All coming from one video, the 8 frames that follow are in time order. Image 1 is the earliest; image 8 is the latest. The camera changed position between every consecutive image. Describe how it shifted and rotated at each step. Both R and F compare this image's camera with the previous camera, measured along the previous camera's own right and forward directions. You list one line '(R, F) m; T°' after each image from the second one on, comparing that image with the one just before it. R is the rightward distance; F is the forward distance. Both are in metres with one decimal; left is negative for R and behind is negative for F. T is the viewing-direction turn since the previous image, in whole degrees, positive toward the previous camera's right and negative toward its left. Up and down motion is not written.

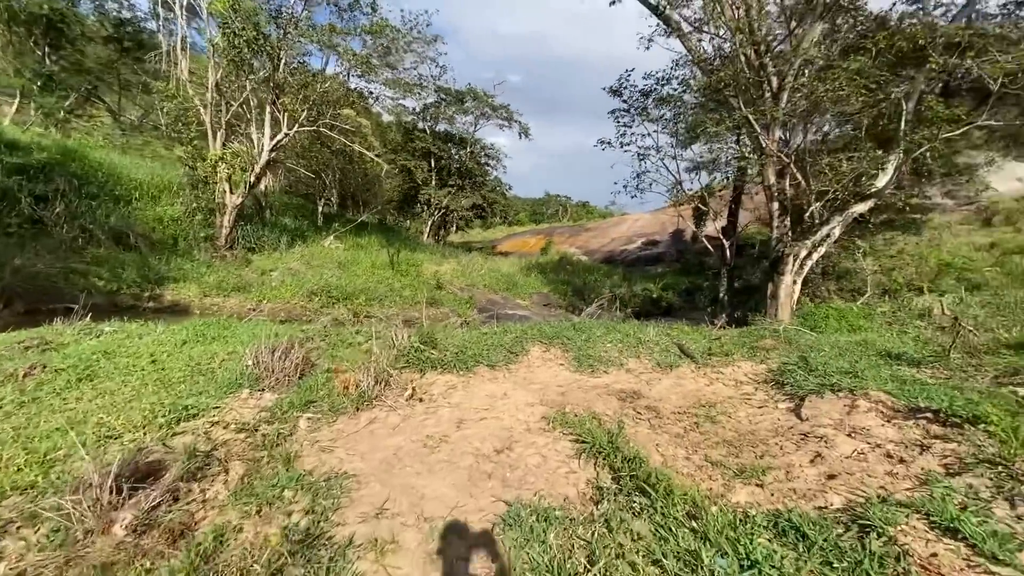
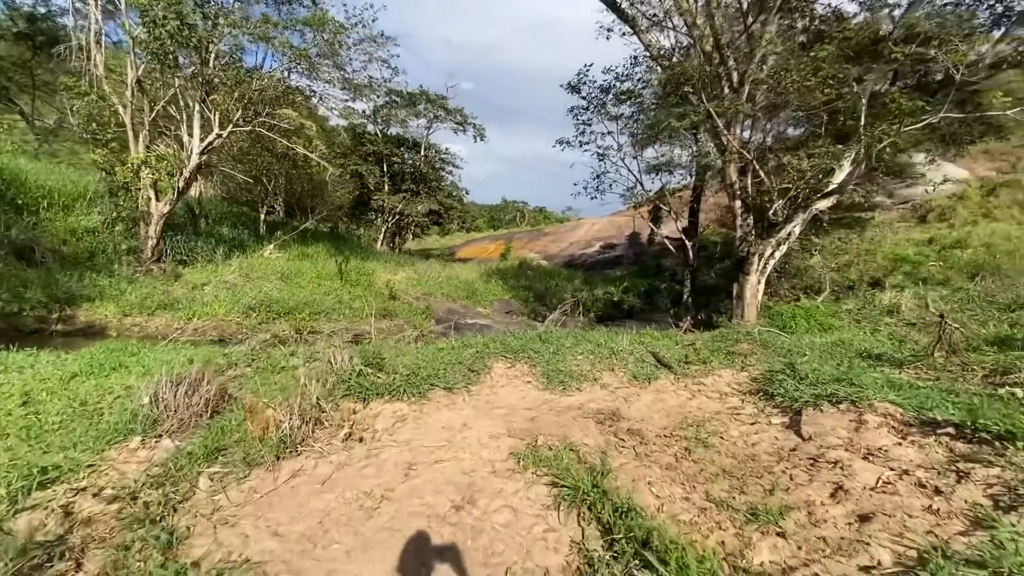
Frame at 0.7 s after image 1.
(0.0, +0.6) m; +5°
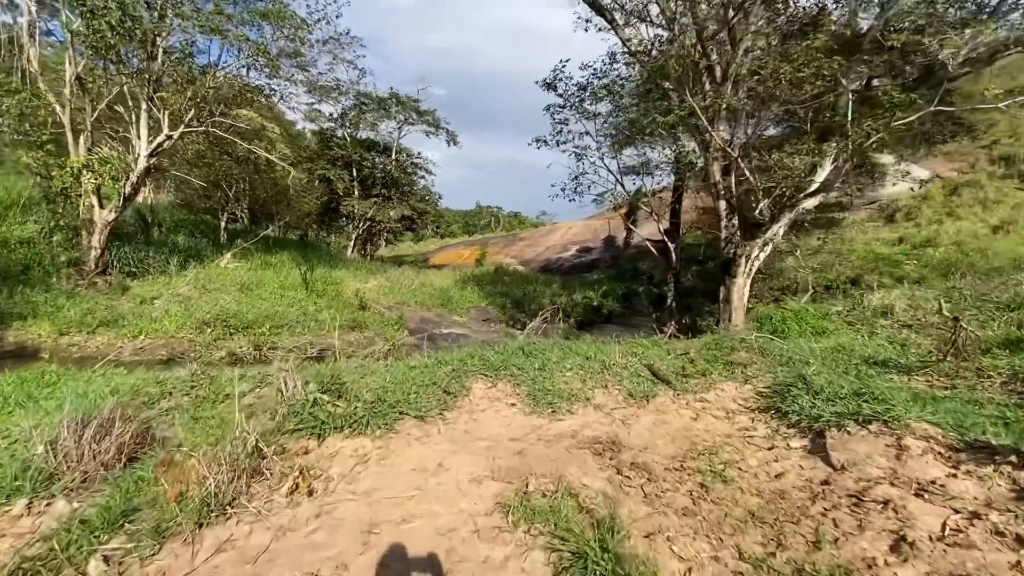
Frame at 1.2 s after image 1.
(0.0, +0.6) m; +3°
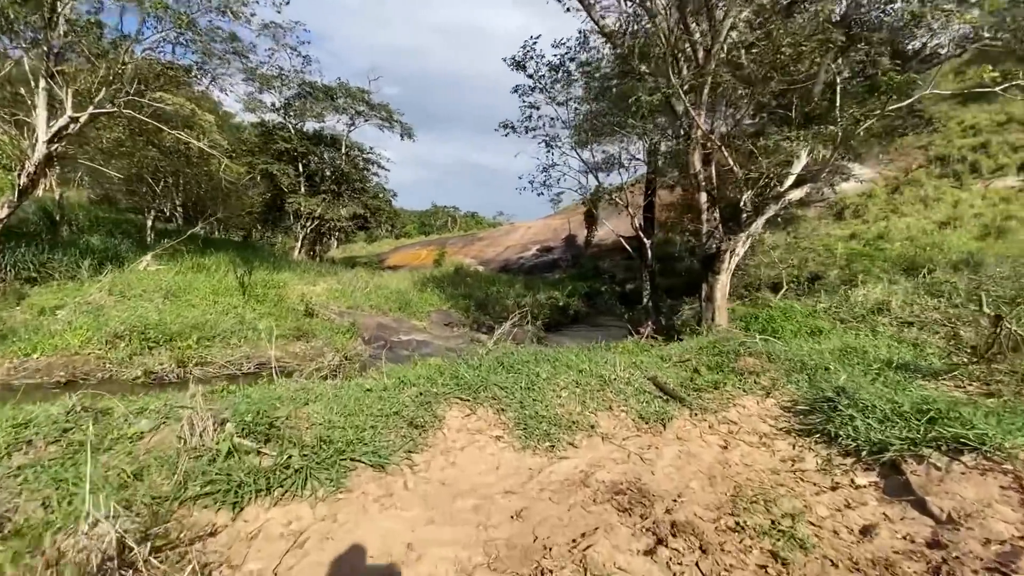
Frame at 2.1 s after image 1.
(-0.2, +0.9) m; +5°
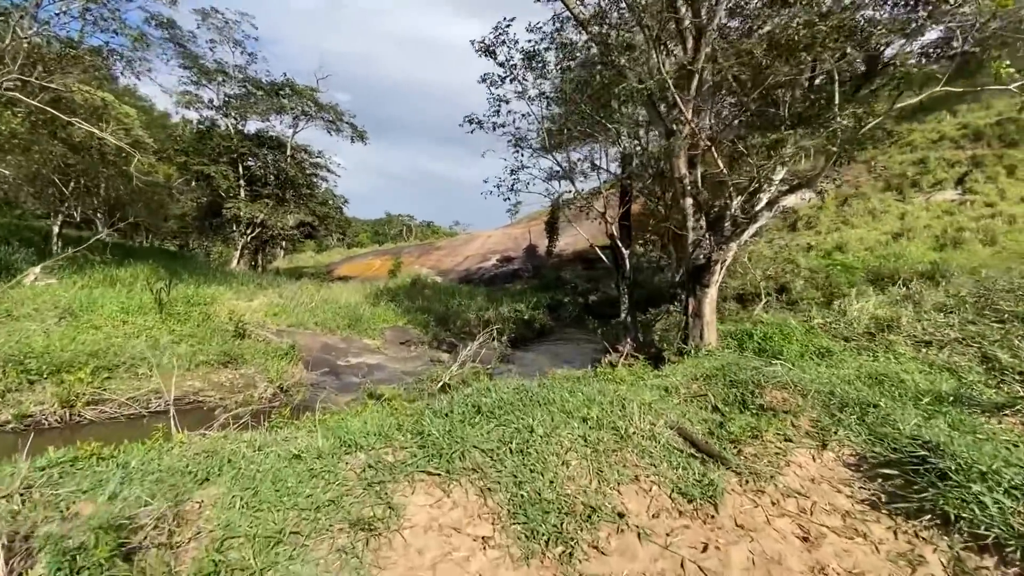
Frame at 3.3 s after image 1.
(-0.2, +1.0) m; +5°
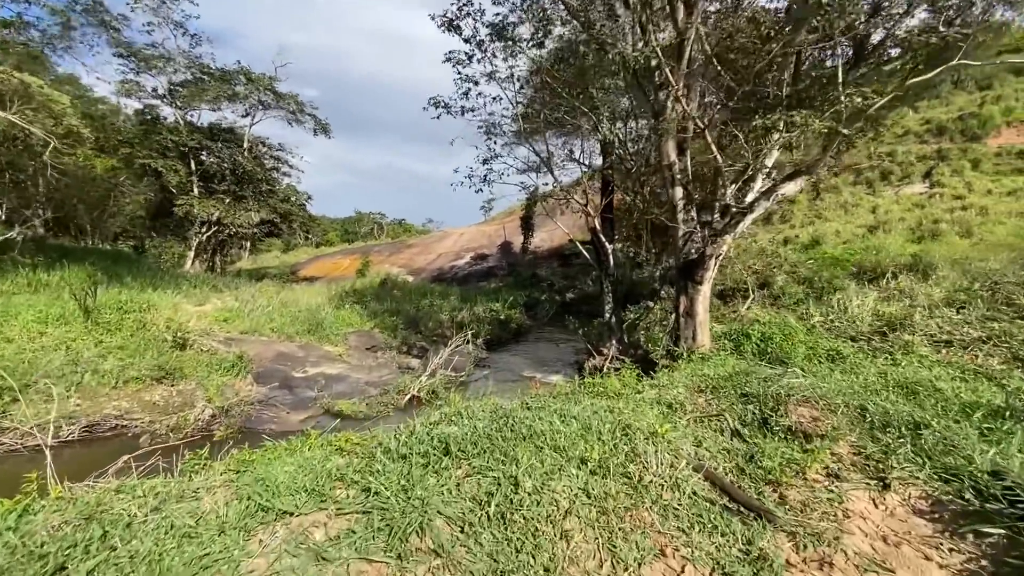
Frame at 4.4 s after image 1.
(0.0, +0.8) m; +3°
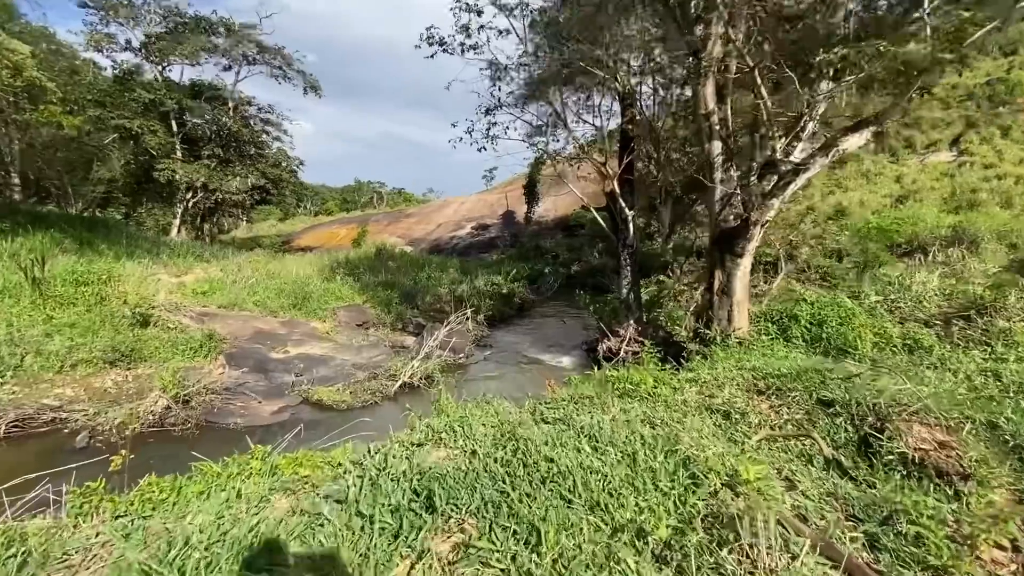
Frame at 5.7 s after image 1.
(-0.1, +1.0) m; 0°
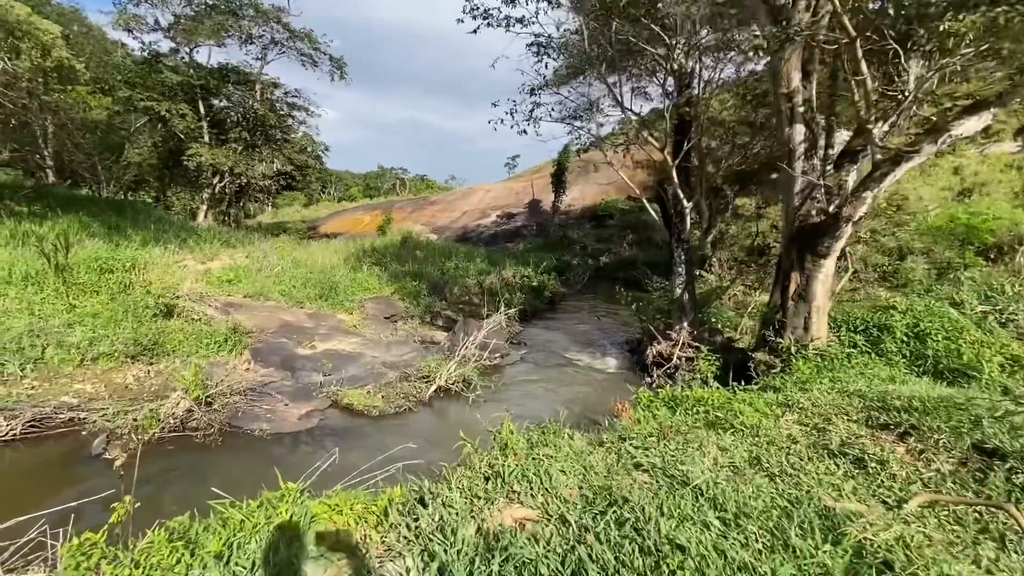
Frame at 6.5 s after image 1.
(-0.3, +0.5) m; -2°
